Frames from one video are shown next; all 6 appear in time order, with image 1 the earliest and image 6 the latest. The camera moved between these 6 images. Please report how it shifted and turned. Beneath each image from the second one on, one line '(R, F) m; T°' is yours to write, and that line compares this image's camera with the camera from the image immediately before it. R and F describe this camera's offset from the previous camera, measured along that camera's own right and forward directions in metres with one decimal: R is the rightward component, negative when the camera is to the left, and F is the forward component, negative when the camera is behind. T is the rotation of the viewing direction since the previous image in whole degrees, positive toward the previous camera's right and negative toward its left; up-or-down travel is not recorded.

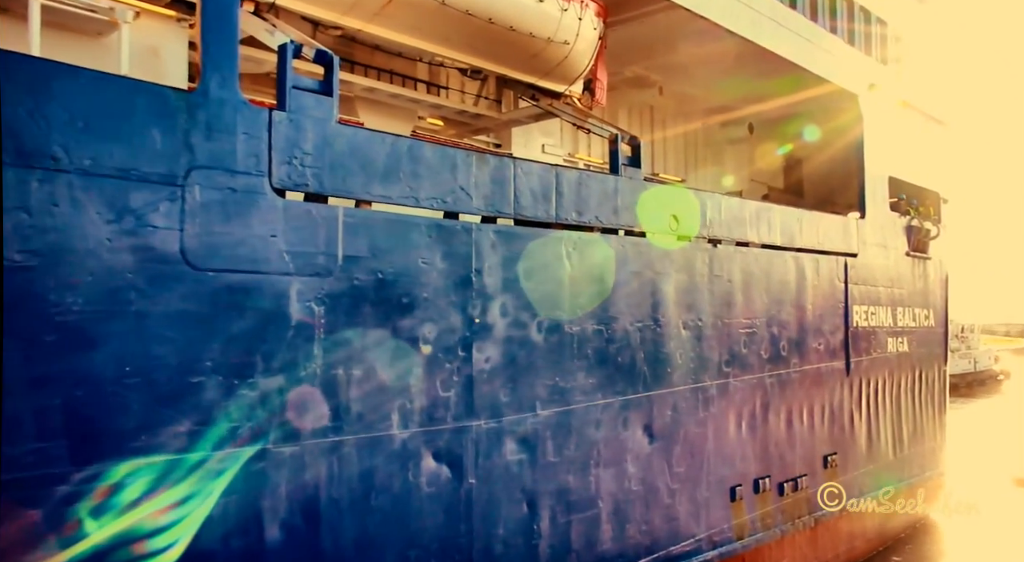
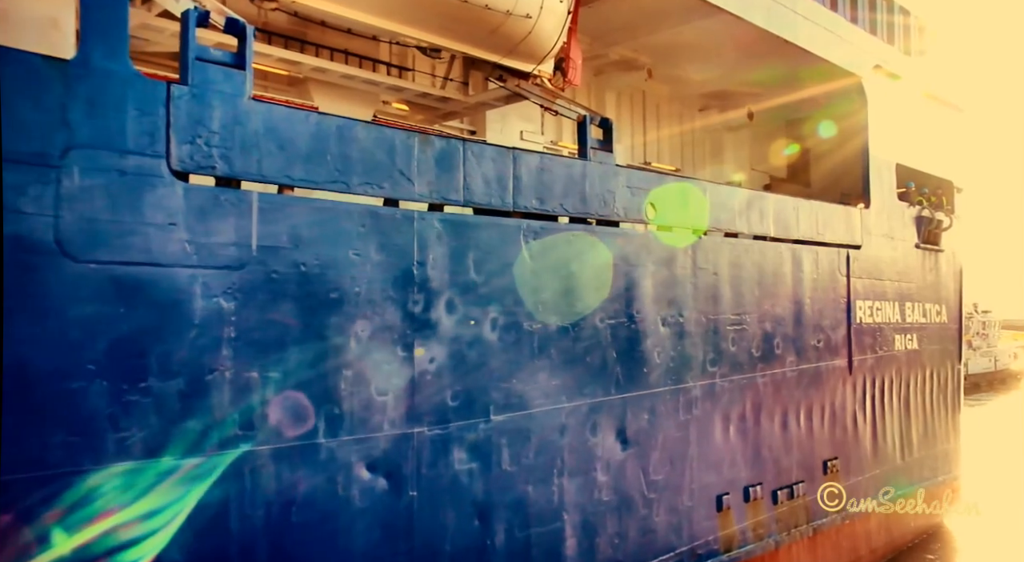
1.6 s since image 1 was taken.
(+0.3, +0.3) m; -2°
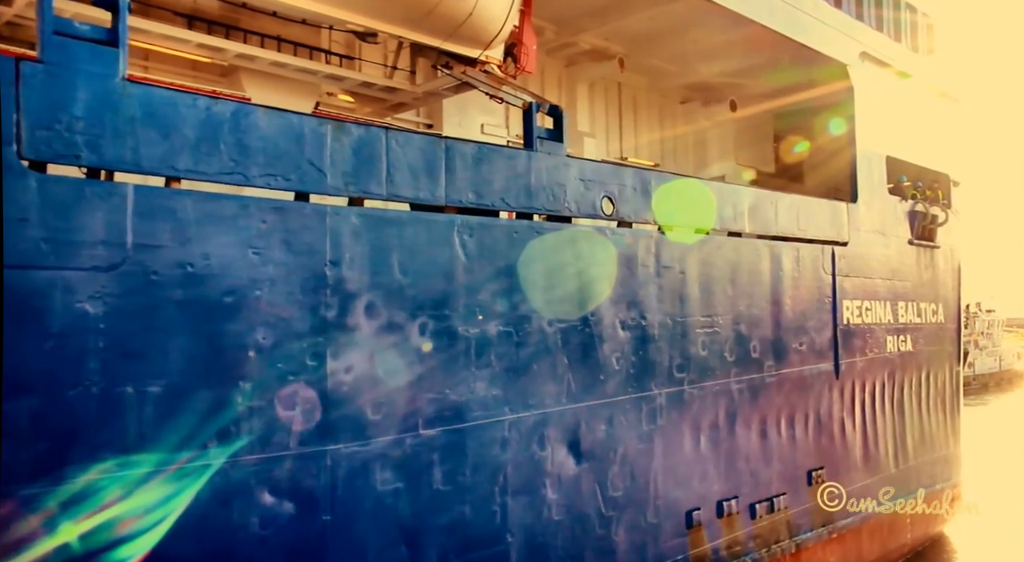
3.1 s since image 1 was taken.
(+0.3, +0.3) m; -1°
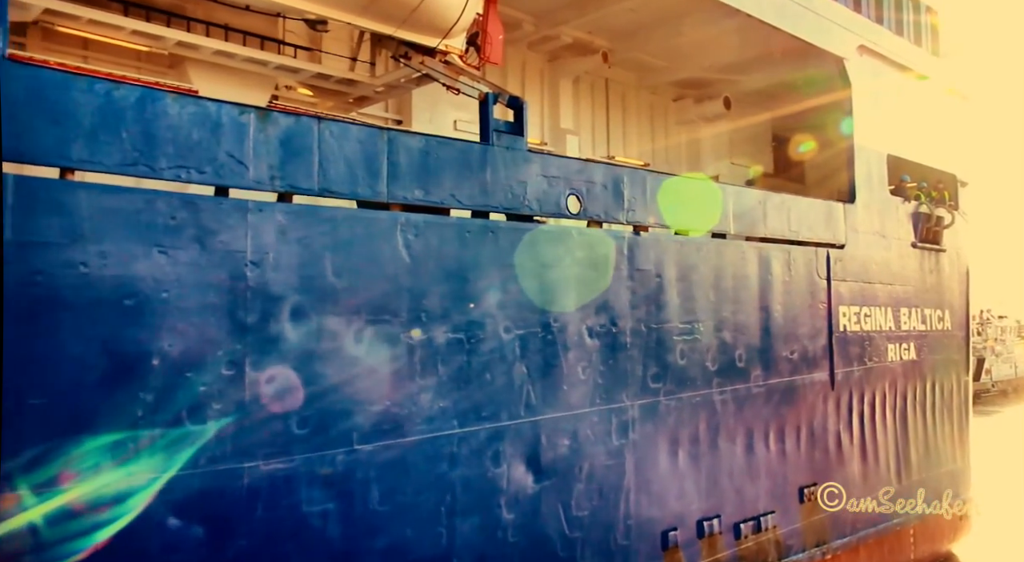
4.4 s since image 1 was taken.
(+0.3, +0.3) m; -1°
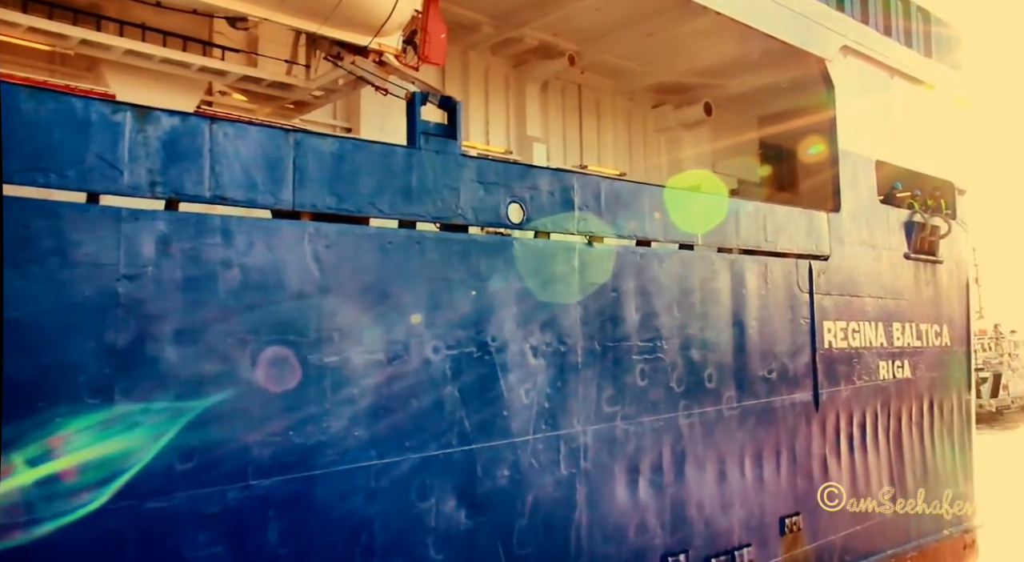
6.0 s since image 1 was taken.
(+0.4, +0.3) m; -1°
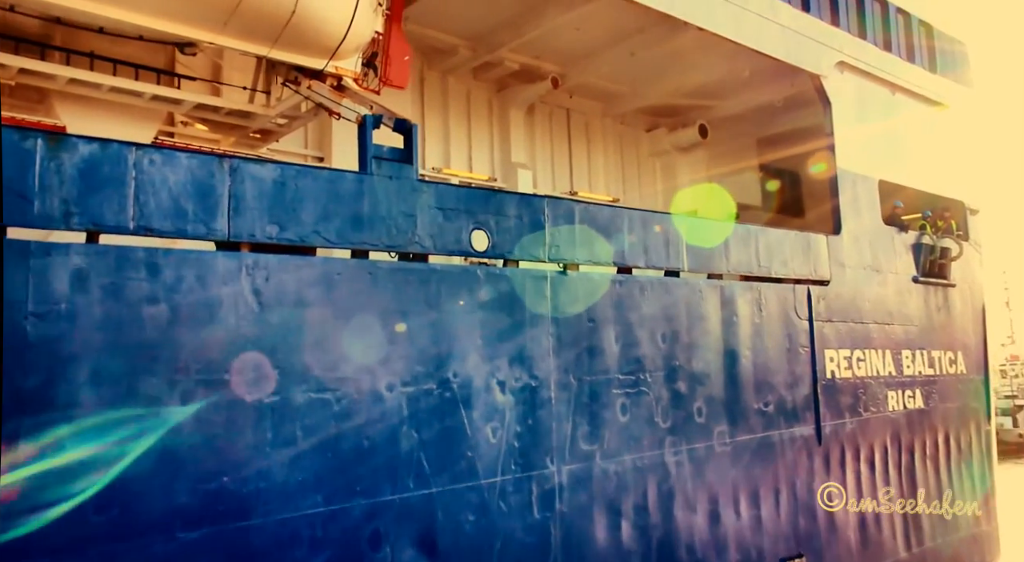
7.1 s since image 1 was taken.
(+0.2, +0.2) m; -2°
